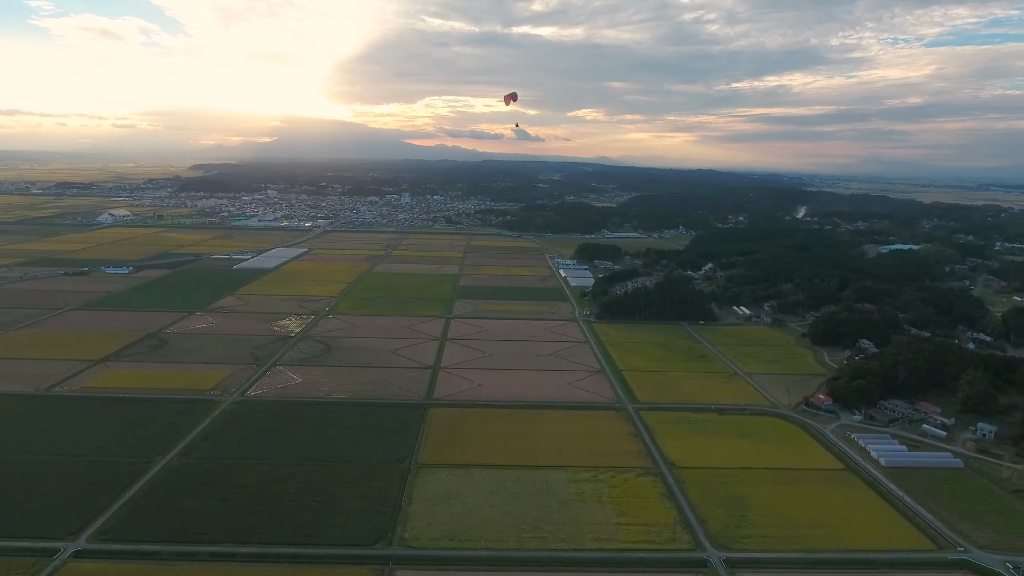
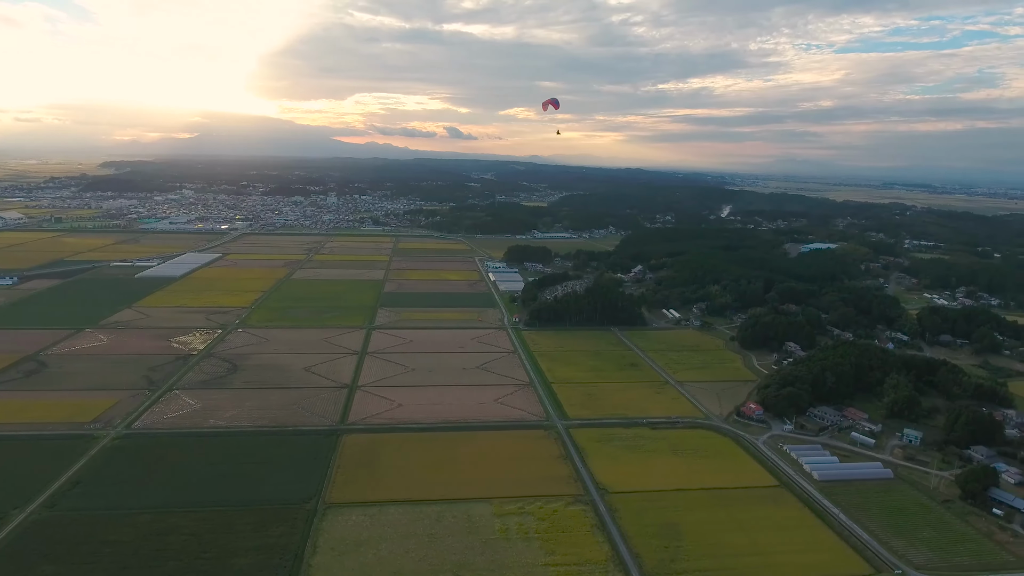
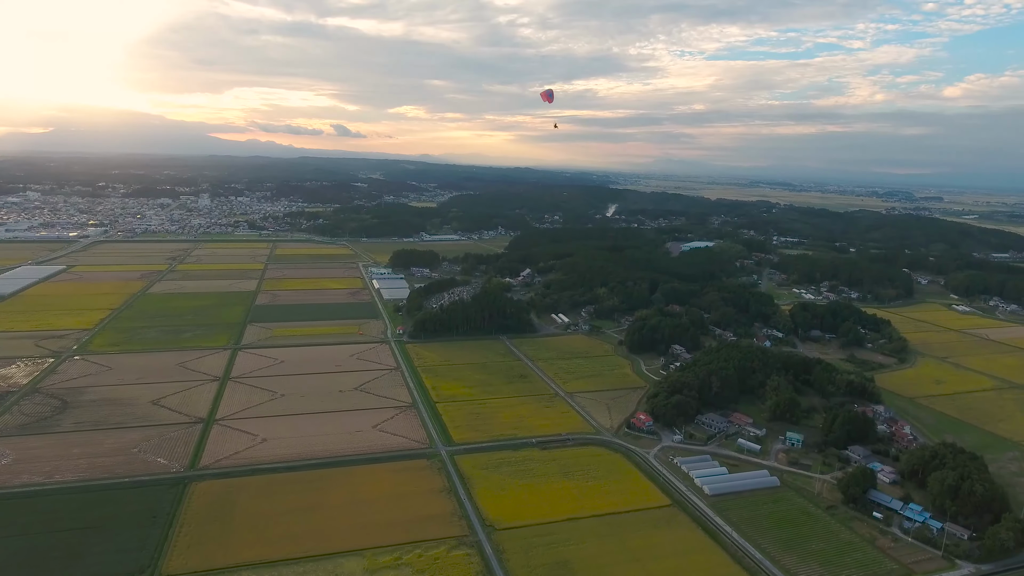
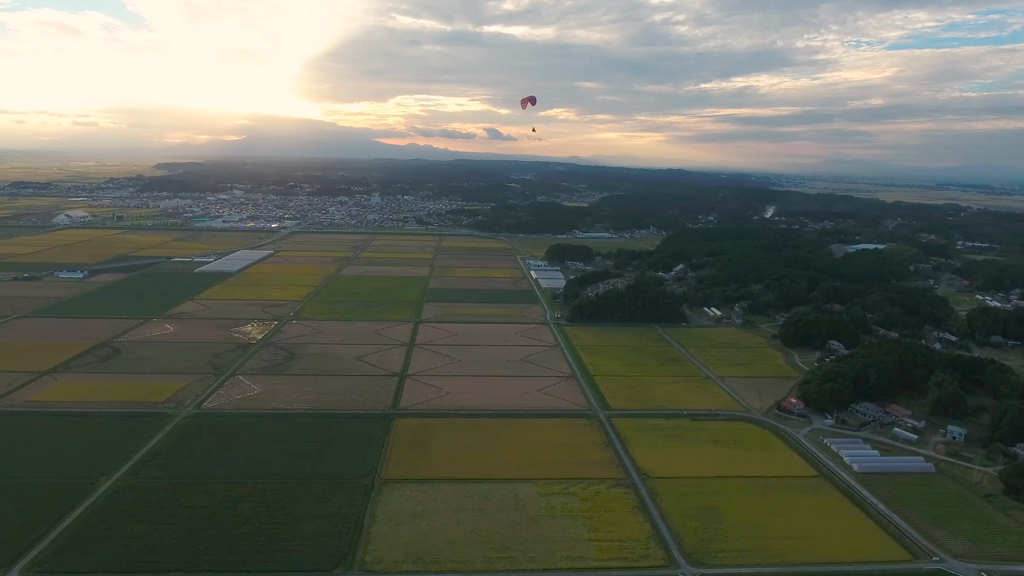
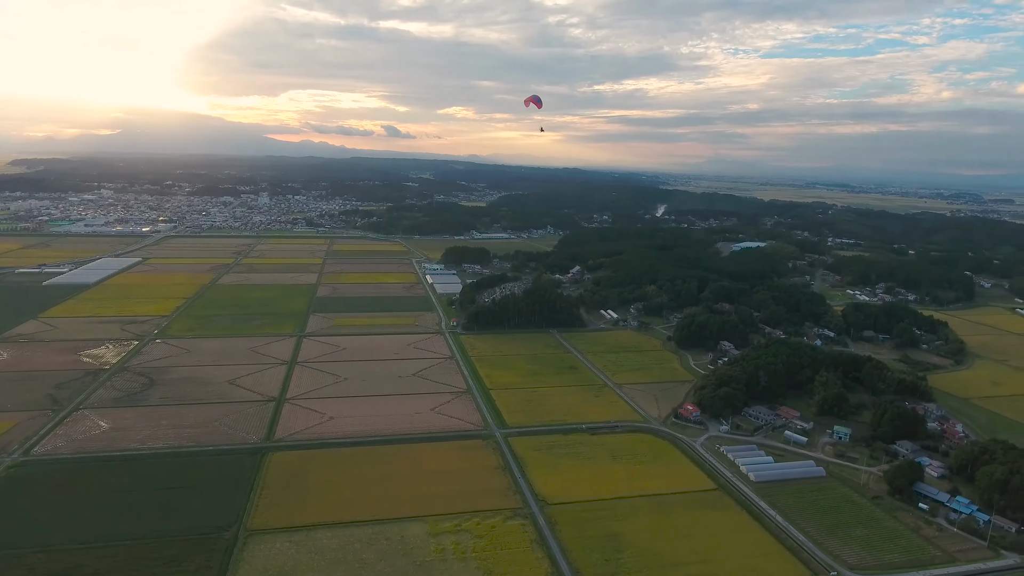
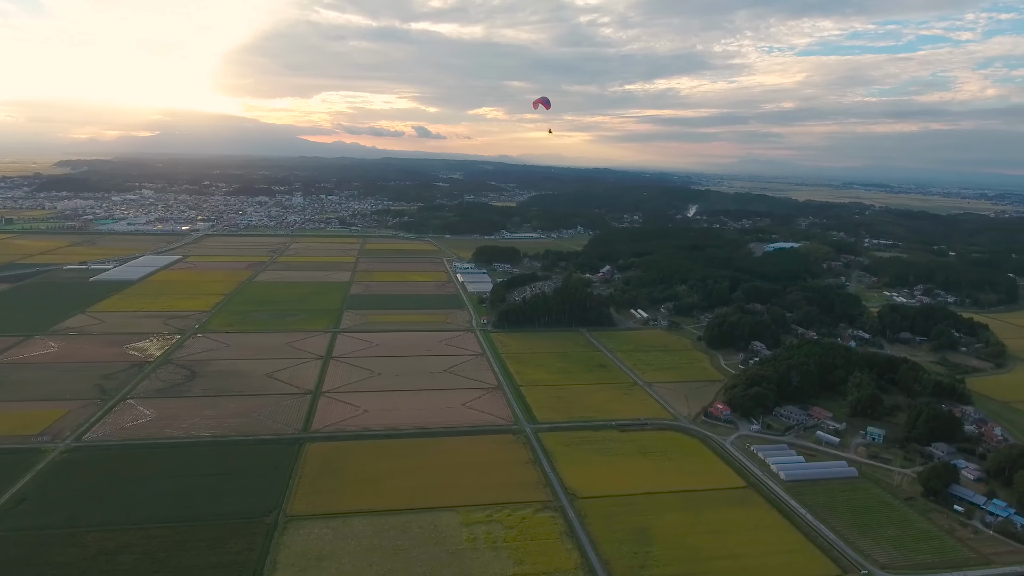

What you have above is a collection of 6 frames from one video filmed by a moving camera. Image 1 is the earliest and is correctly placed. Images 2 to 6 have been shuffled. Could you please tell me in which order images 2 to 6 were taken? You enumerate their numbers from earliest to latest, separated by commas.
4, 2, 6, 5, 3
